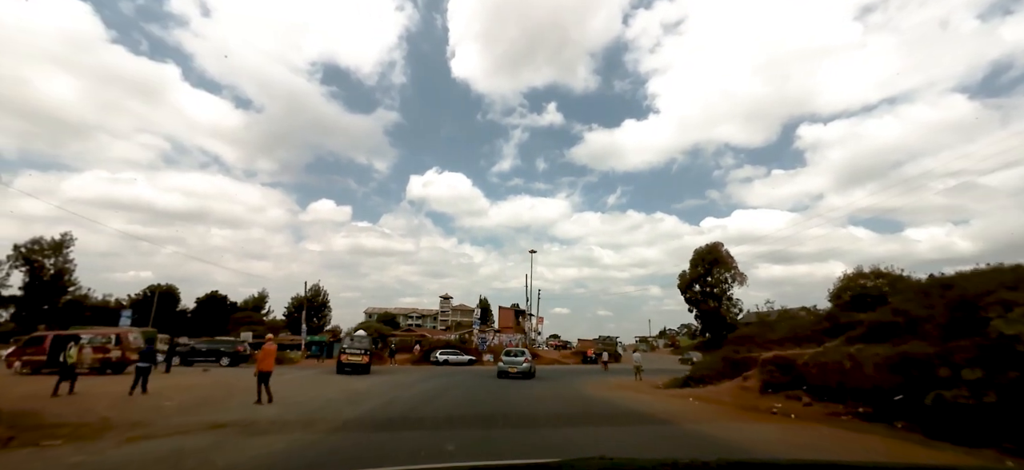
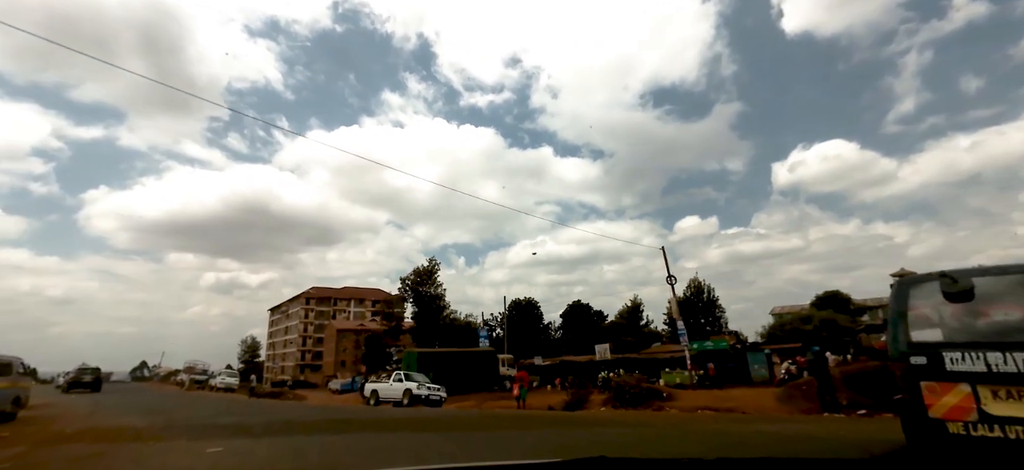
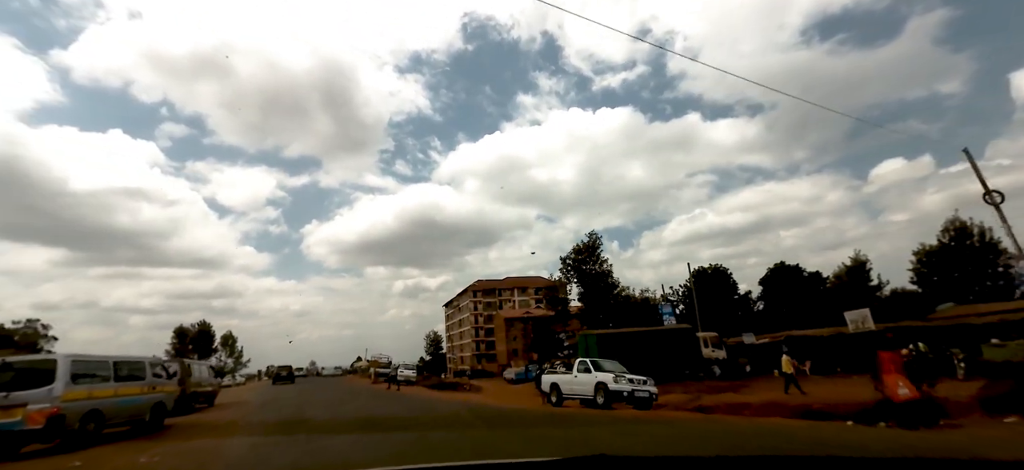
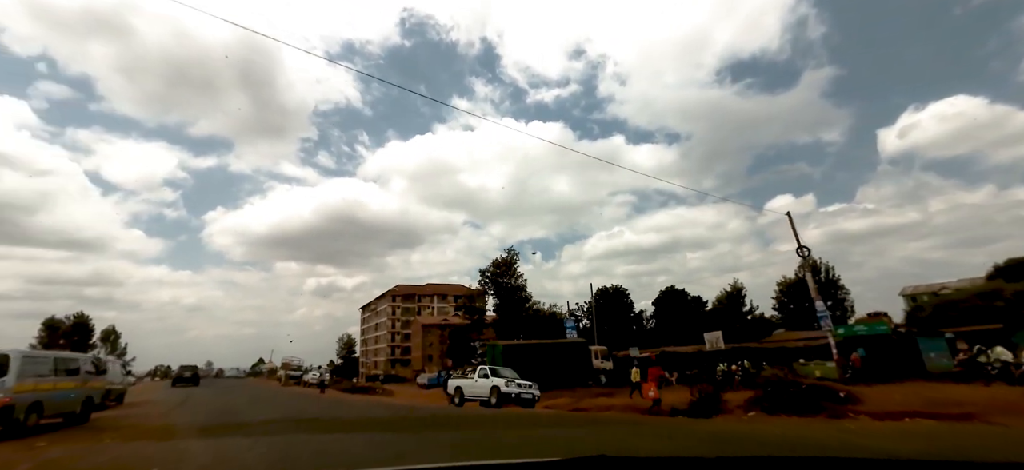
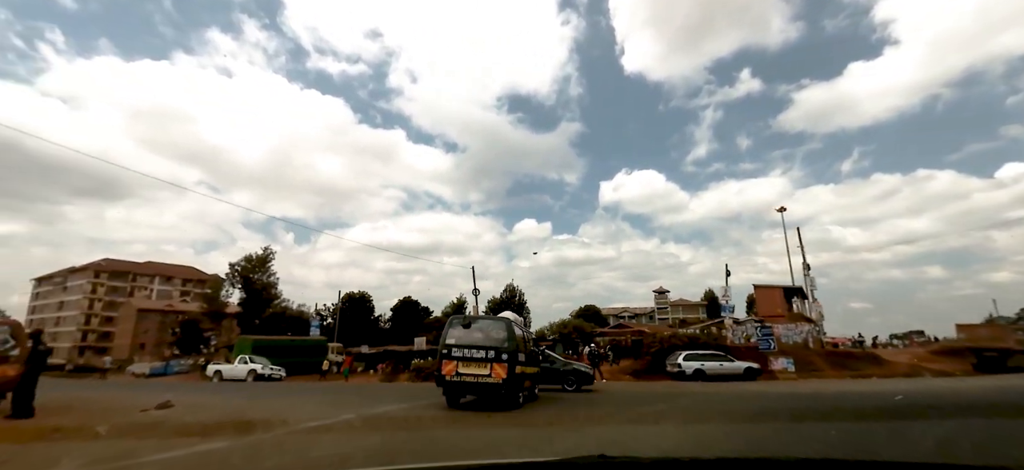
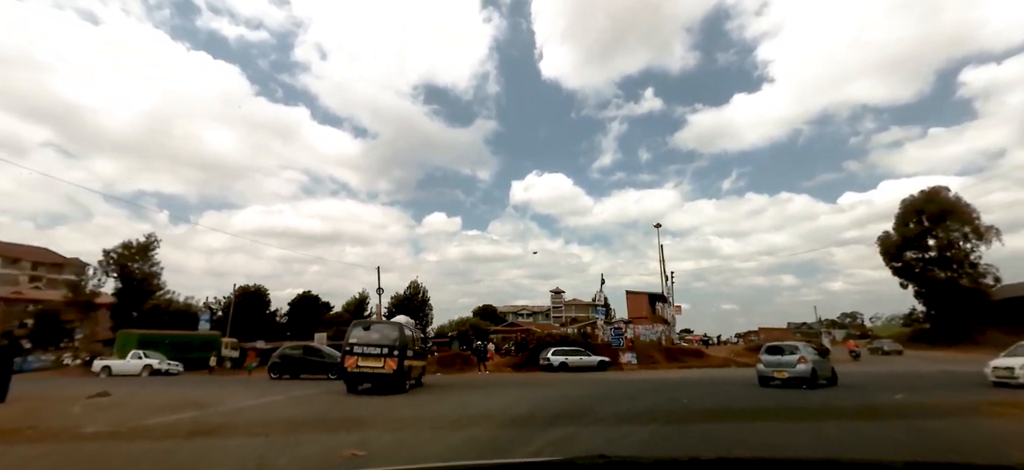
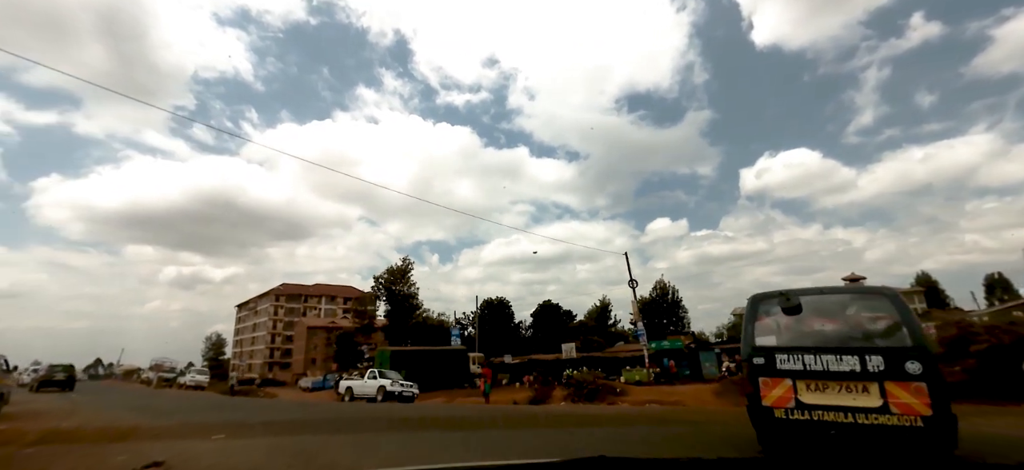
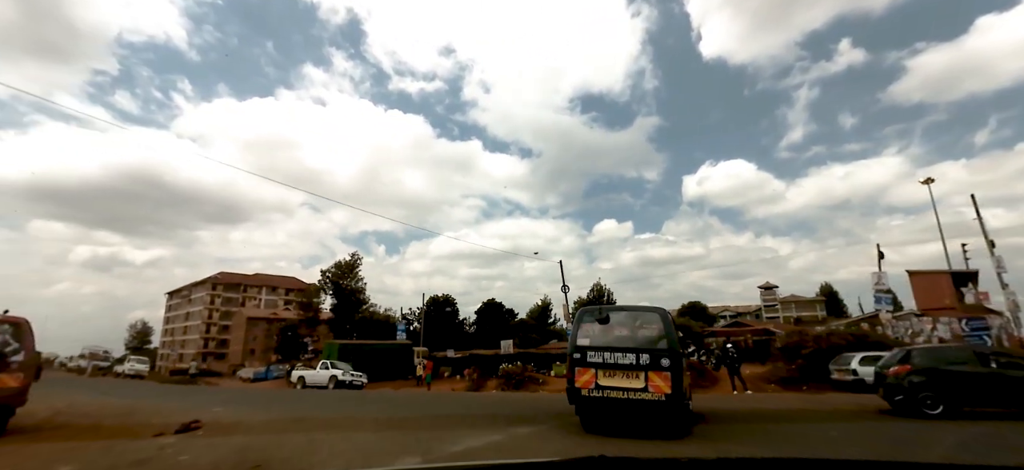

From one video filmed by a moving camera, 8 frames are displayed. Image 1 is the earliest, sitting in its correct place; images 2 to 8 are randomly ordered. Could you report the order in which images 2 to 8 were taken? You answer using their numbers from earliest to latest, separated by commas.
6, 5, 8, 7, 2, 4, 3
